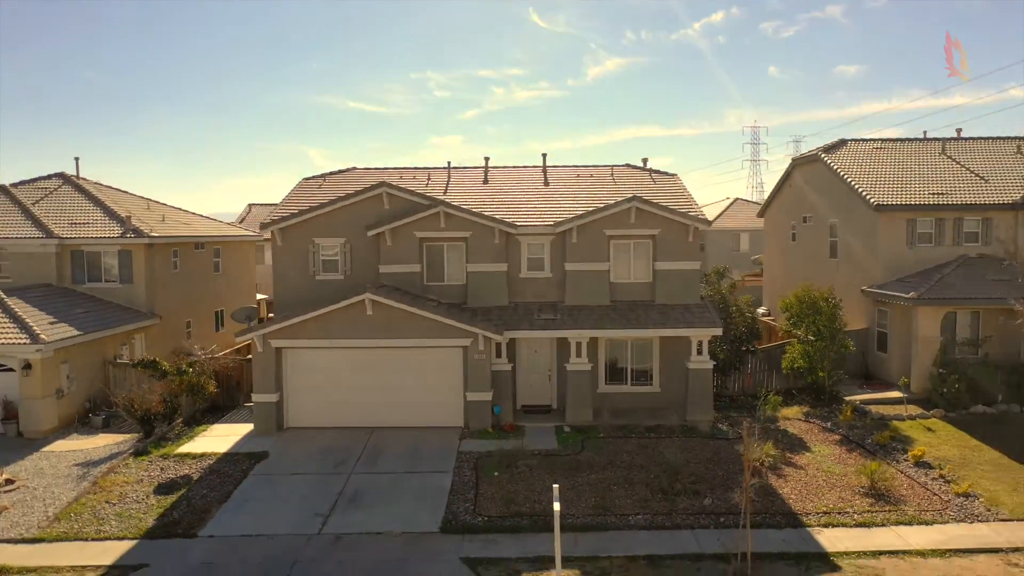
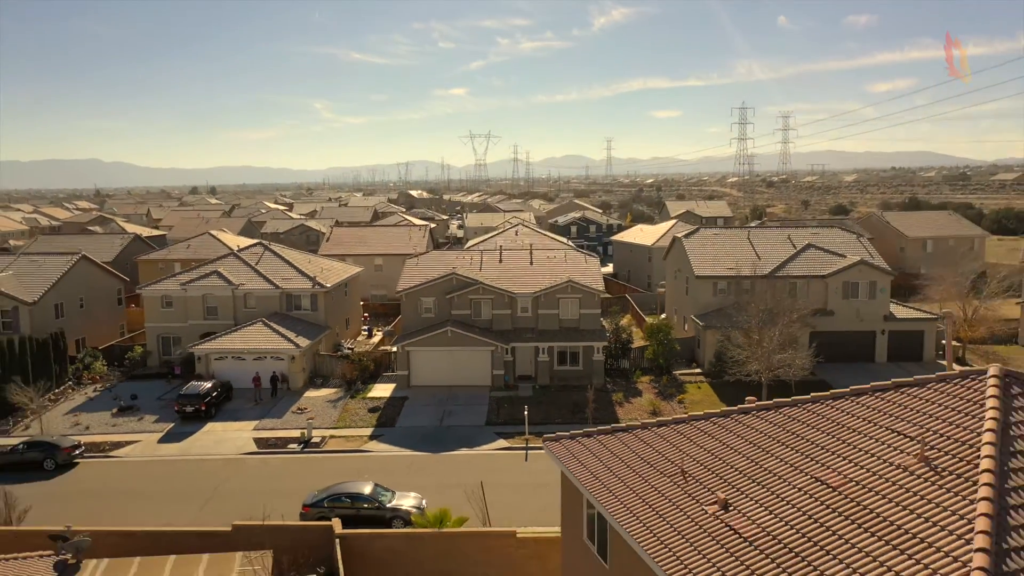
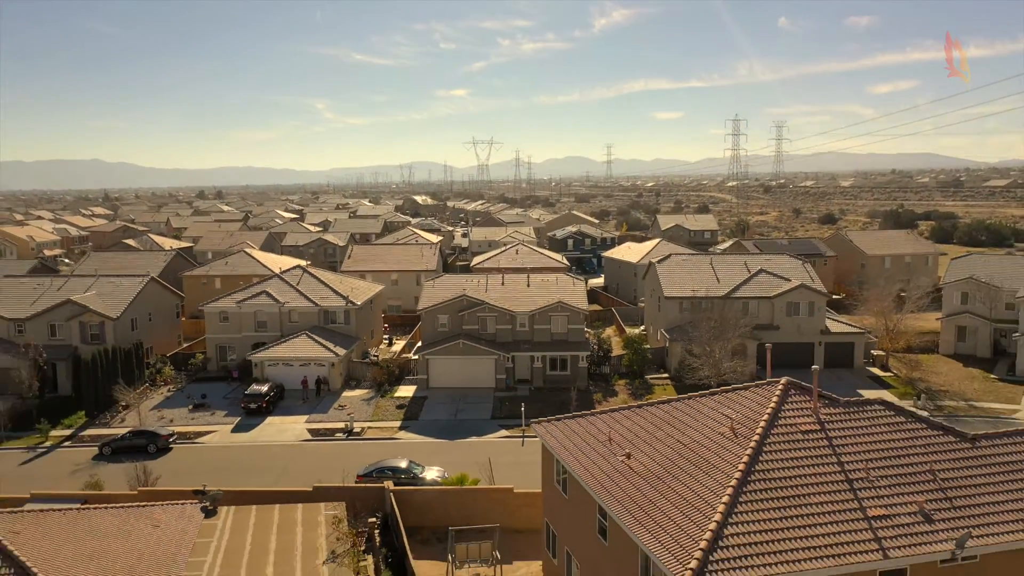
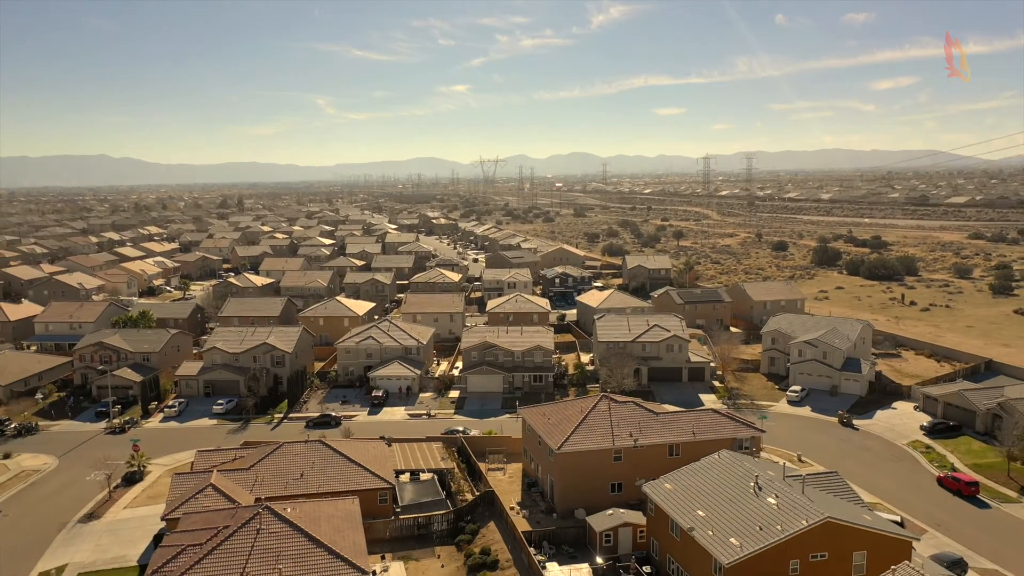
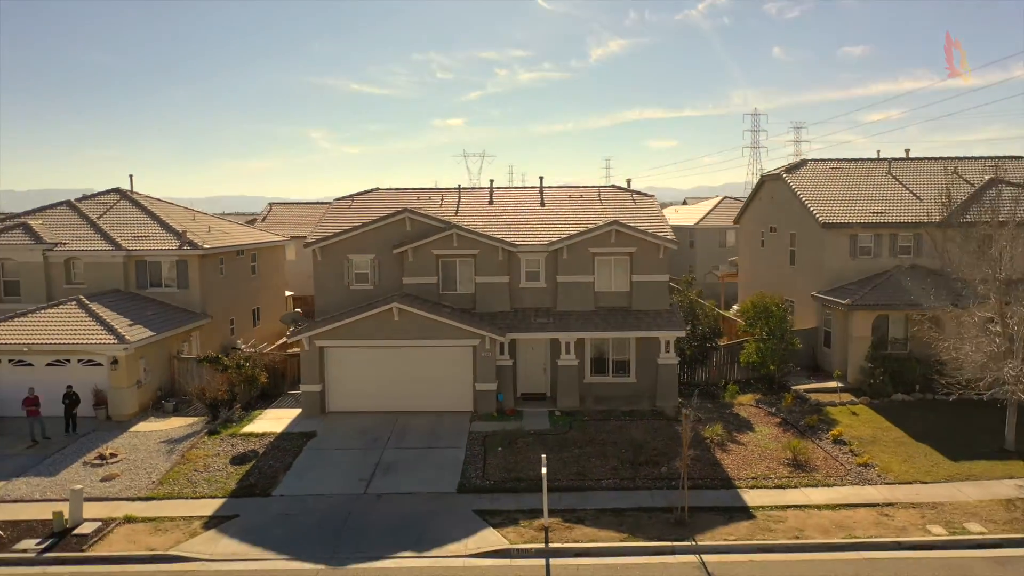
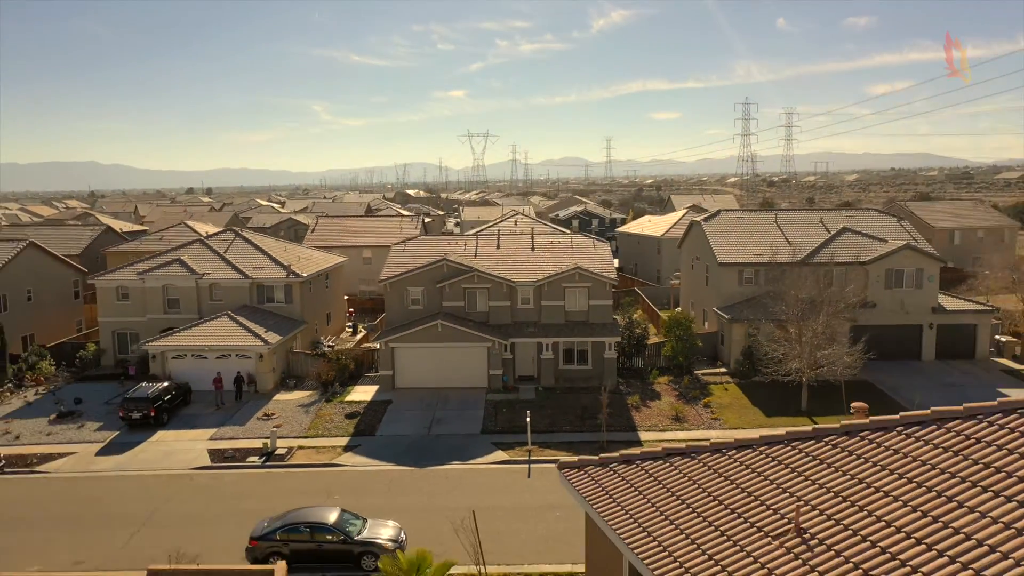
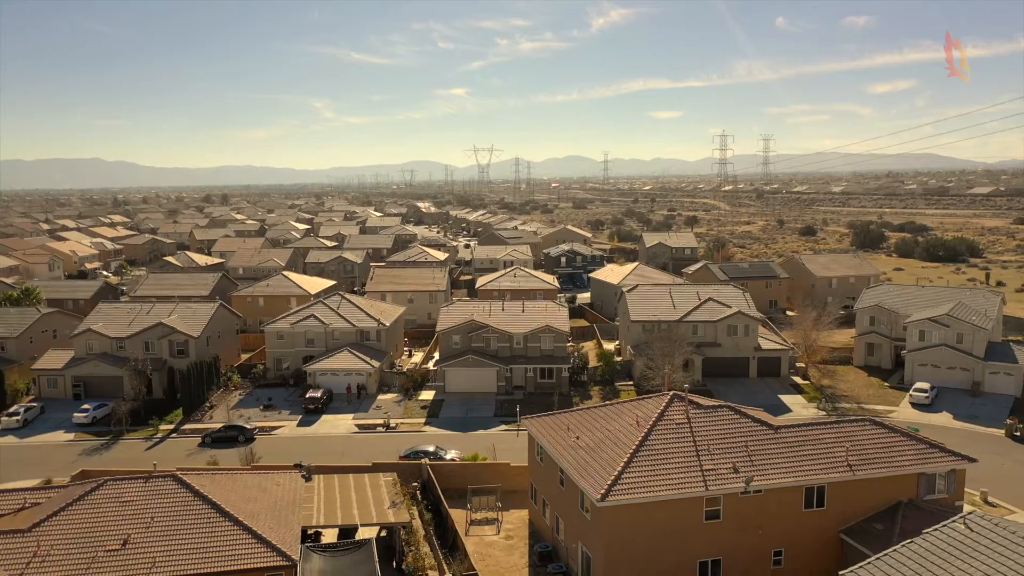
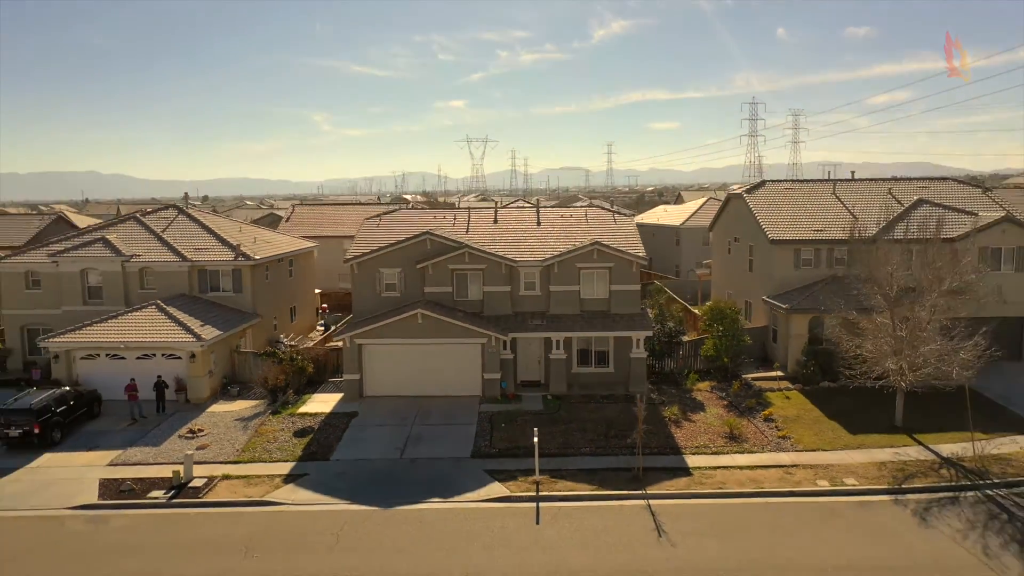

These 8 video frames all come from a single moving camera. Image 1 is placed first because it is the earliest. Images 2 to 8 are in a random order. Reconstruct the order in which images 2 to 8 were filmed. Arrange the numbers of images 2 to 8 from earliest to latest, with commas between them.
5, 8, 6, 2, 3, 7, 4
